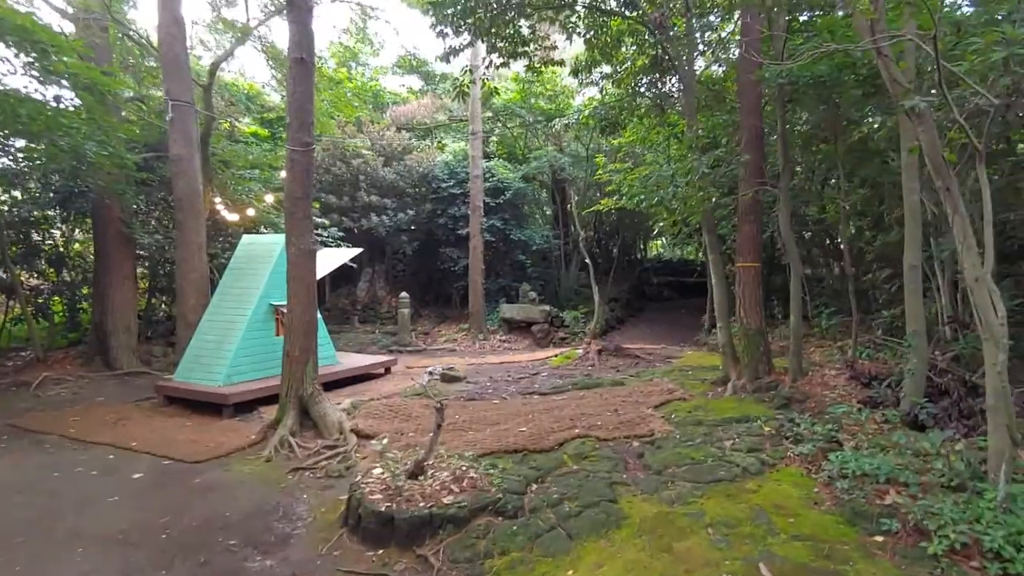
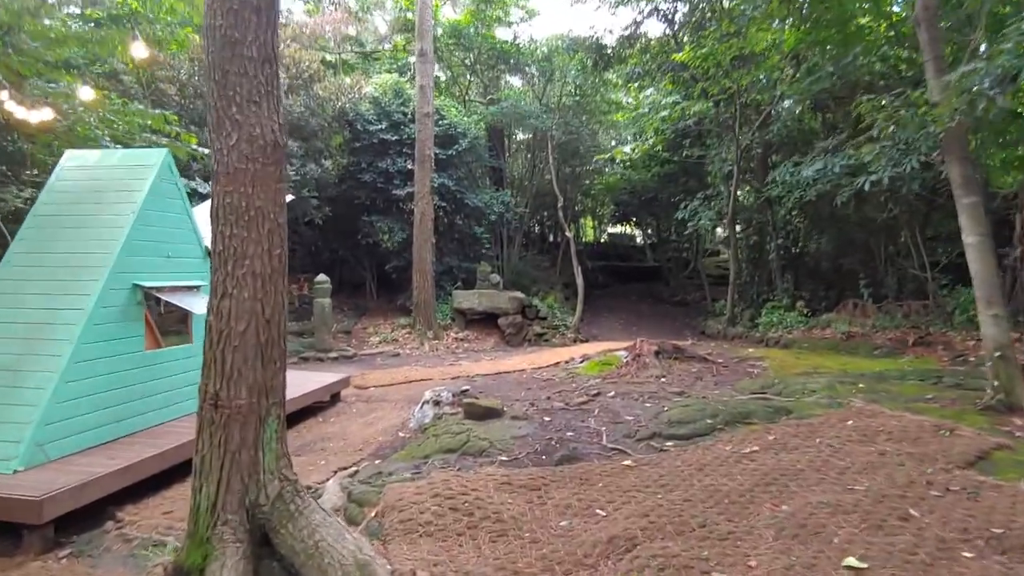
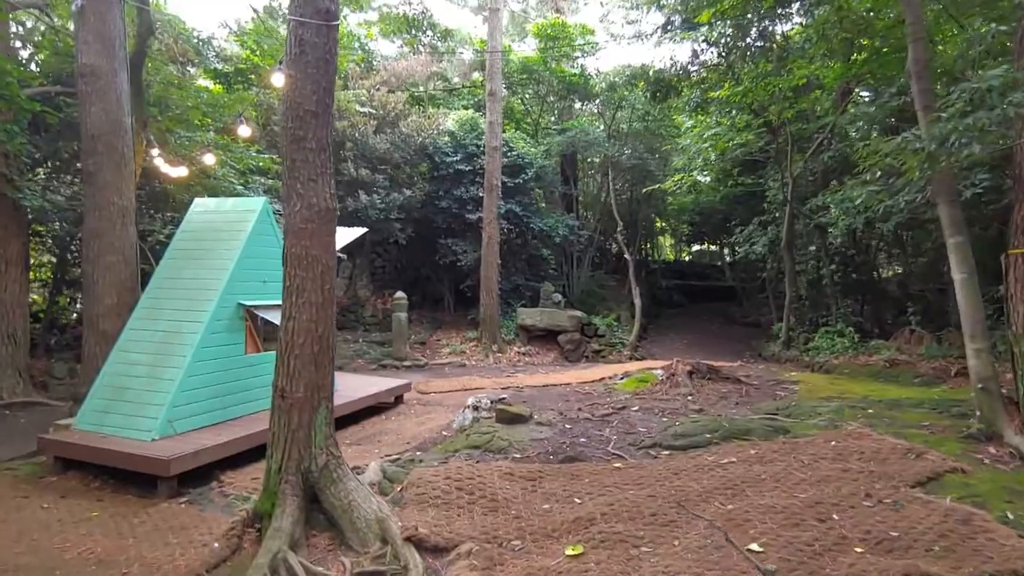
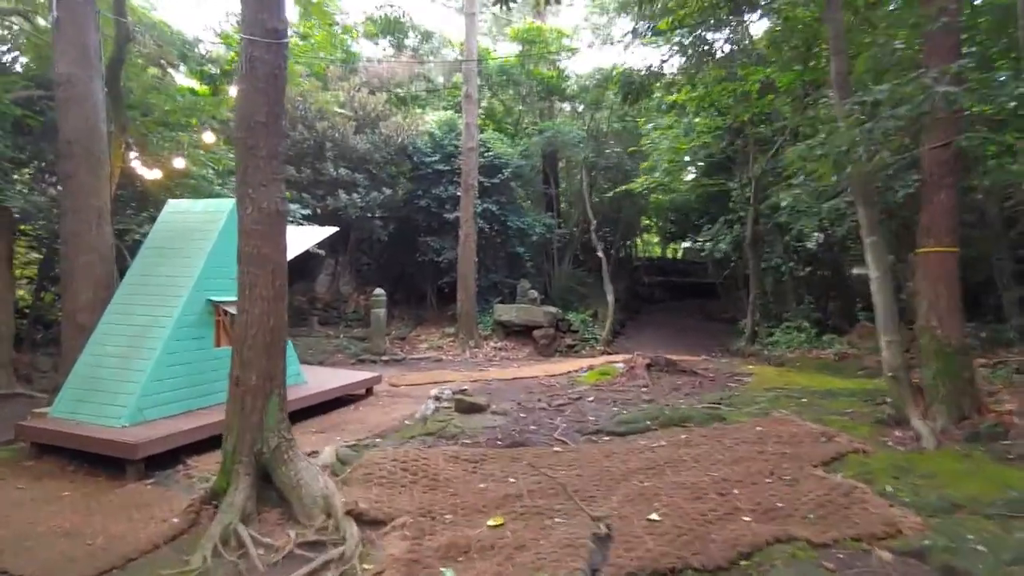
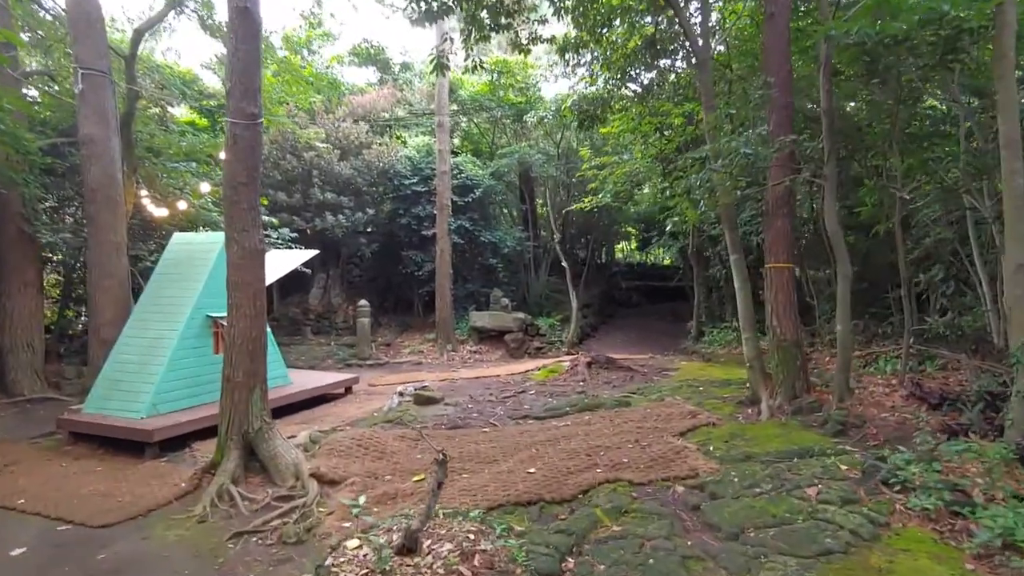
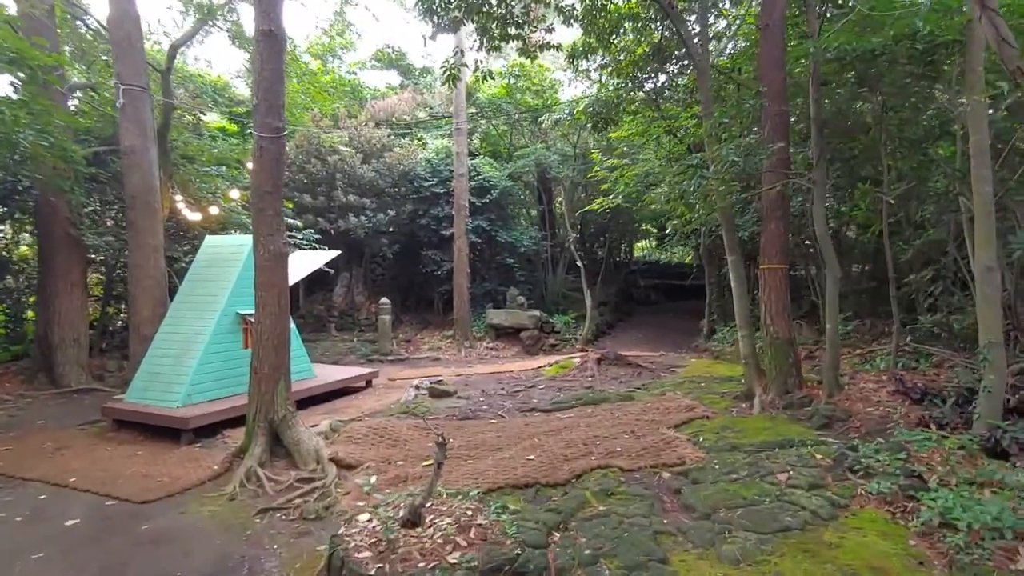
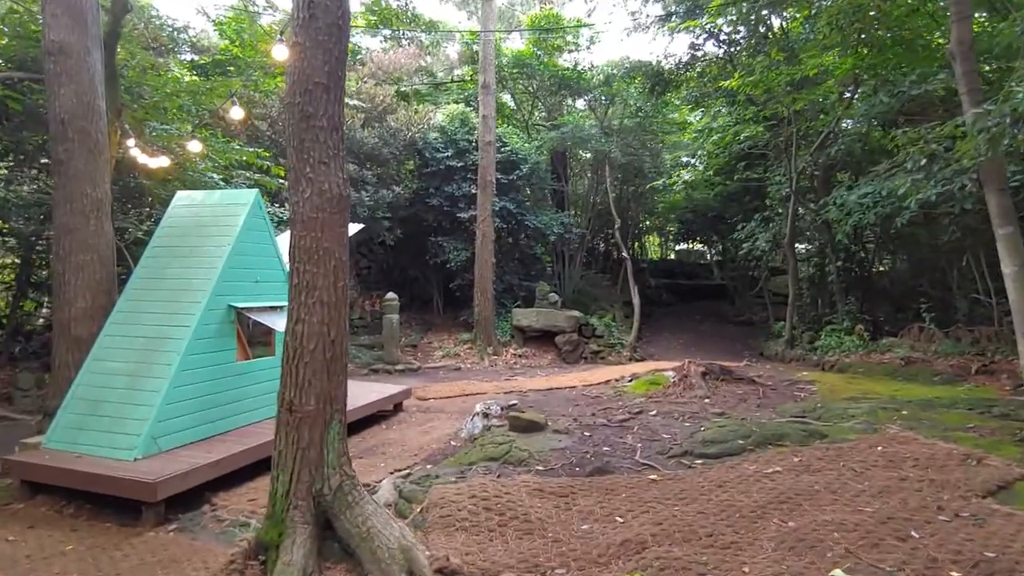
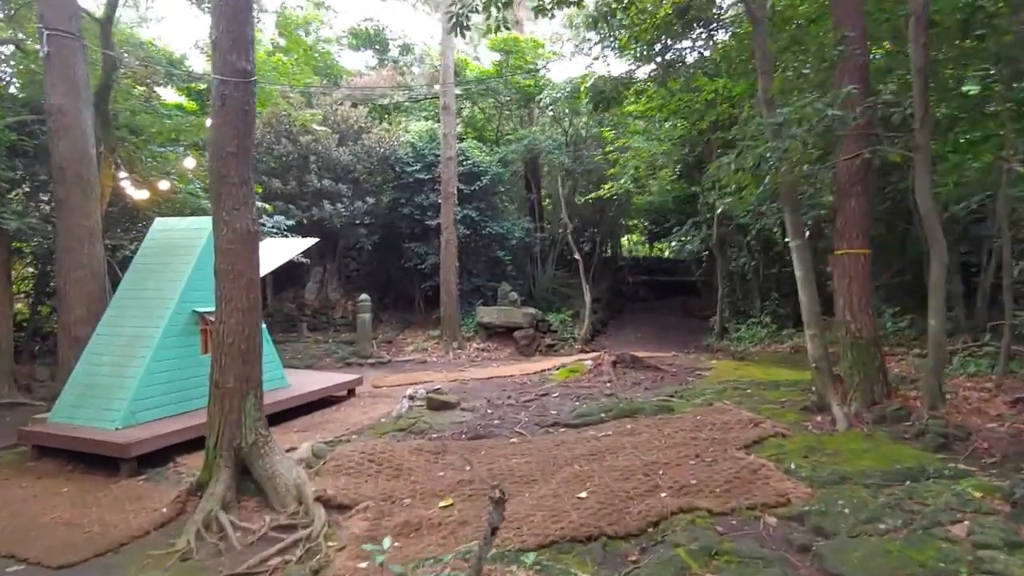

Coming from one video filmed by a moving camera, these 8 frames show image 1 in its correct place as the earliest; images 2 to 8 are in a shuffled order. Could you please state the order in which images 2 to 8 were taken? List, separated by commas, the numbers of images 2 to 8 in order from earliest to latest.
6, 5, 8, 4, 3, 7, 2
